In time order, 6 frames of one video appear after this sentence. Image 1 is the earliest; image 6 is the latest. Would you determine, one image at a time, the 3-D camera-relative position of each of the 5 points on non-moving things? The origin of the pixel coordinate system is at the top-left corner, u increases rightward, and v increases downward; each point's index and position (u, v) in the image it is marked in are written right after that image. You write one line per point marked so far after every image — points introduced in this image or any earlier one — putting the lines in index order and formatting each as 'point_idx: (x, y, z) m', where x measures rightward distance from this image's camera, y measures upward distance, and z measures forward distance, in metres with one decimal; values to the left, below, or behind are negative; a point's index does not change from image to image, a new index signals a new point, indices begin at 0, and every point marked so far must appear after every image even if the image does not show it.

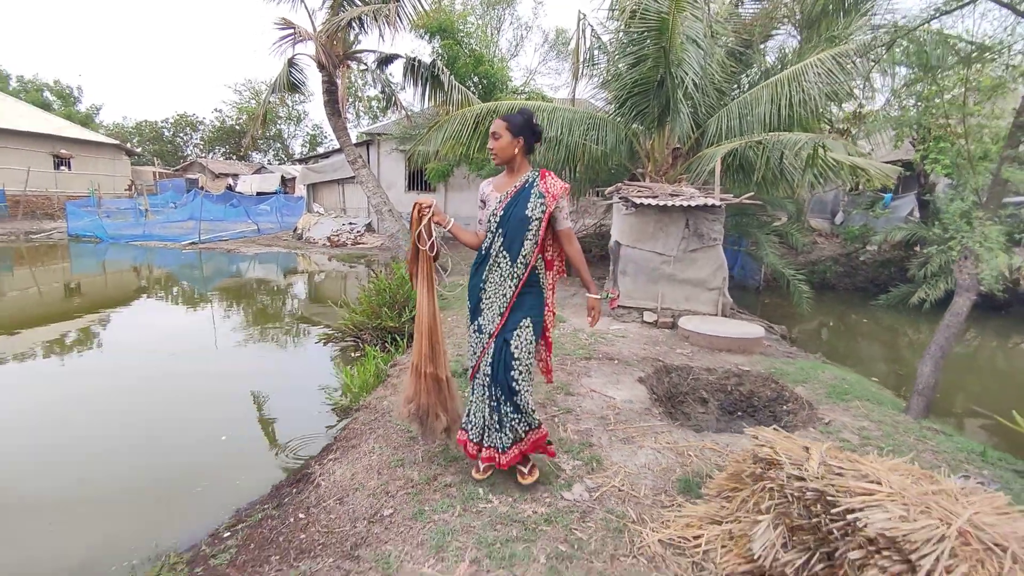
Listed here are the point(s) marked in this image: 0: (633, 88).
0: (+1.5, +2.4, +6.5) m
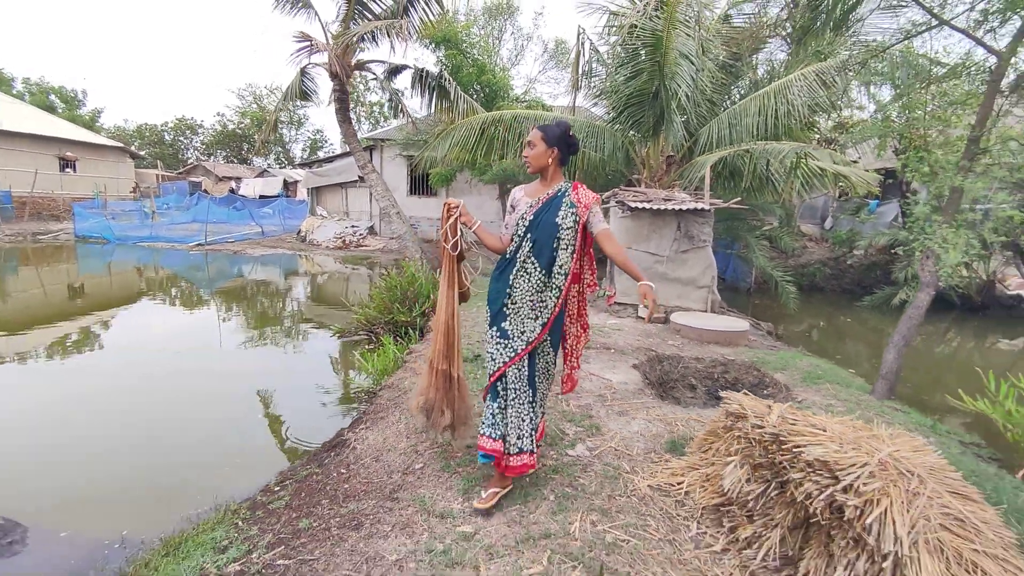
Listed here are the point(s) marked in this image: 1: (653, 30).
0: (+1.5, +2.4, +6.9) m
1: (+1.6, +2.9, +6.1) m
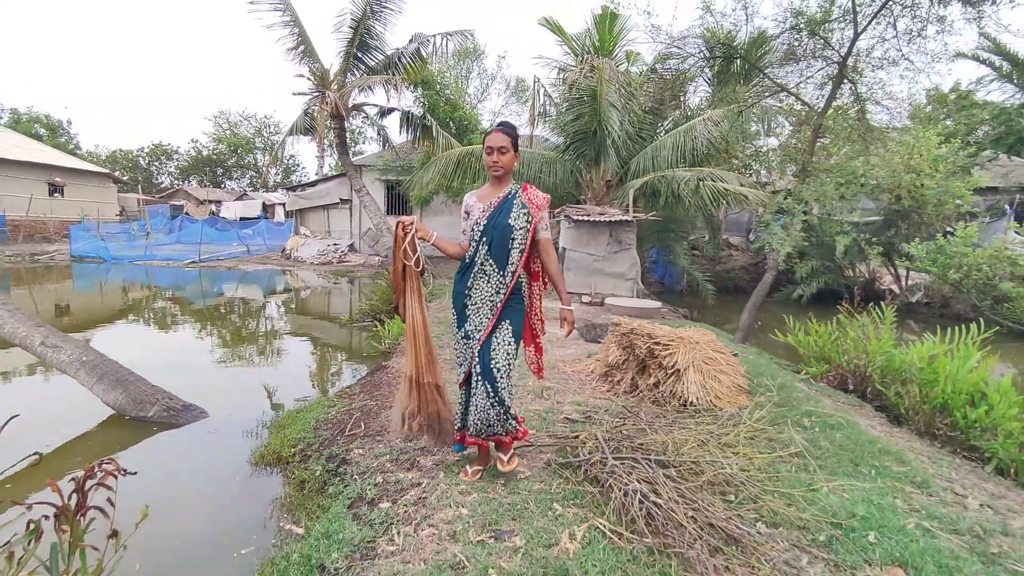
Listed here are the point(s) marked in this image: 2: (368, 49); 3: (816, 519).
0: (+1.0, +2.5, +8.8) m
1: (+1.1, +3.0, +8.0) m
2: (-2.6, +4.3, +9.8) m
3: (+1.1, -0.9, +2.1) m
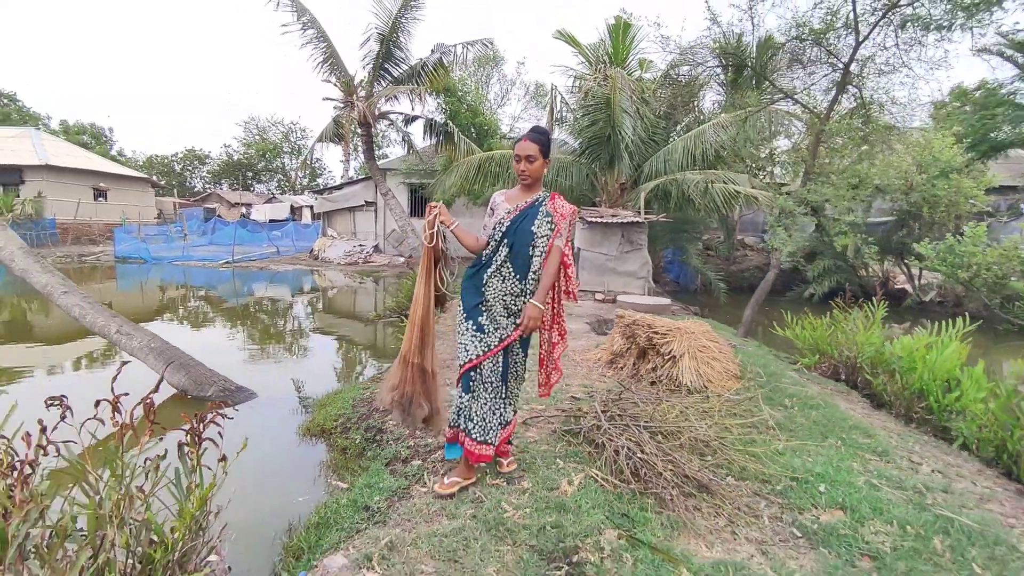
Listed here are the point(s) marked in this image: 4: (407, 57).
0: (+1.3, +2.5, +9.2) m
1: (+1.4, +3.0, +8.4) m
2: (-2.3, +4.3, +10.4) m
3: (+1.2, -0.8, +2.4) m
4: (-2.0, +4.5, +10.6) m
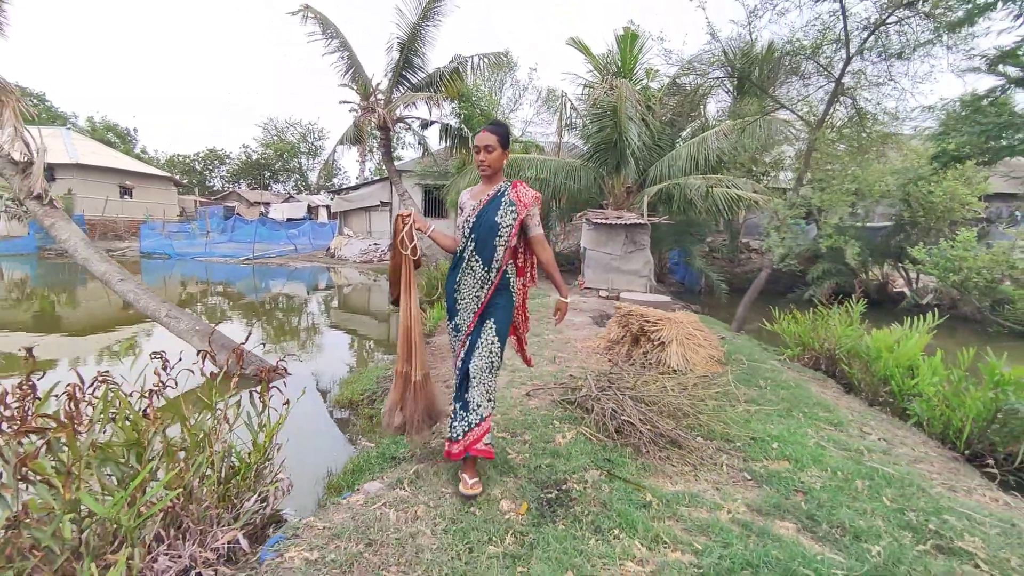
0: (+1.5, +2.5, +9.6) m
1: (+1.6, +3.0, +8.9) m
2: (-2.0, +4.4, +10.9) m
3: (+1.2, -0.8, +2.9) m
4: (-1.8, +4.5, +11.1) m
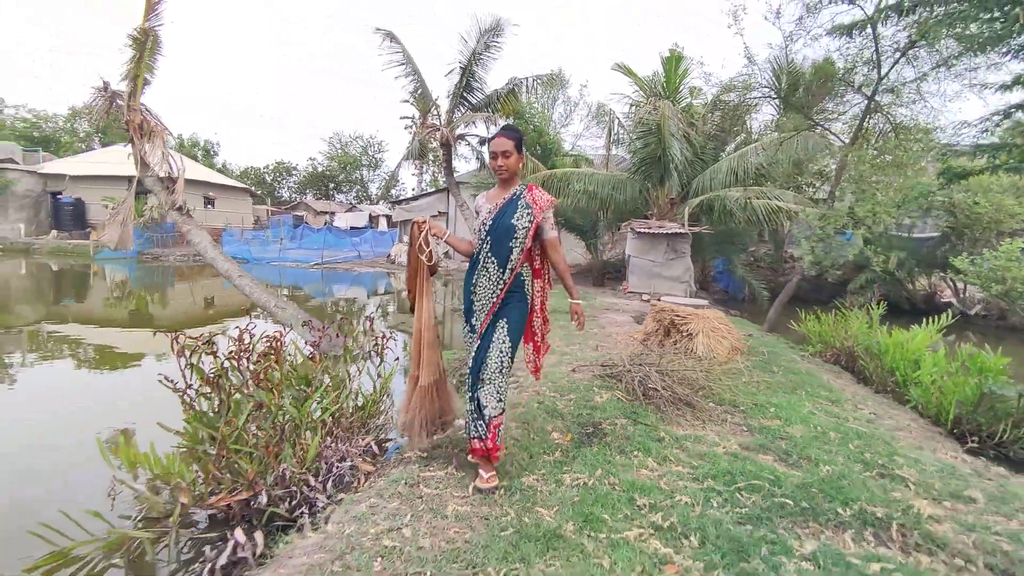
0: (+2.5, +2.4, +10.3) m
1: (+2.5, +3.0, +9.6) m
2: (-0.9, +4.3, +11.9) m
3: (+1.5, -0.7, +3.6) m
4: (-0.6, +4.5, +12.1) m
